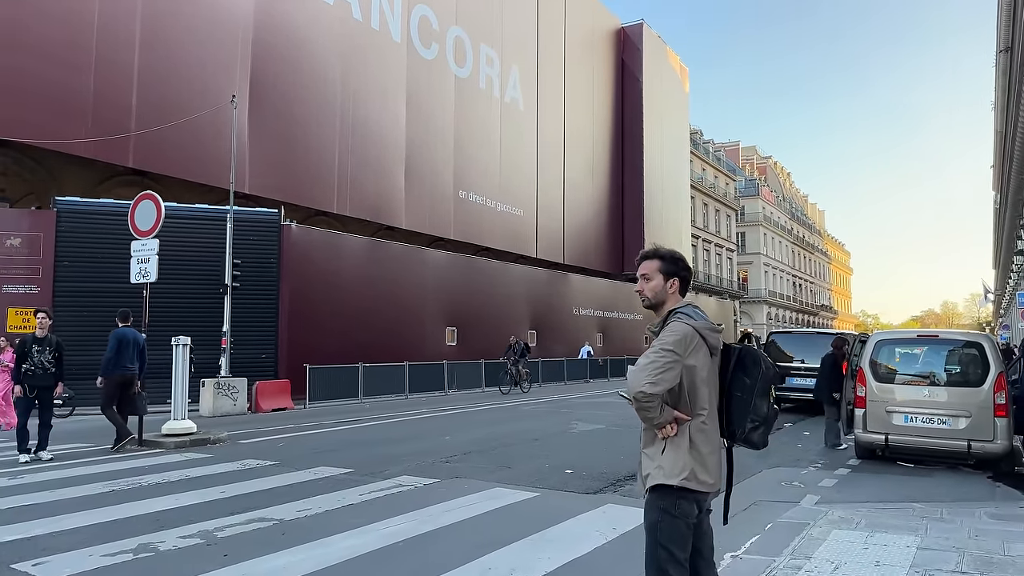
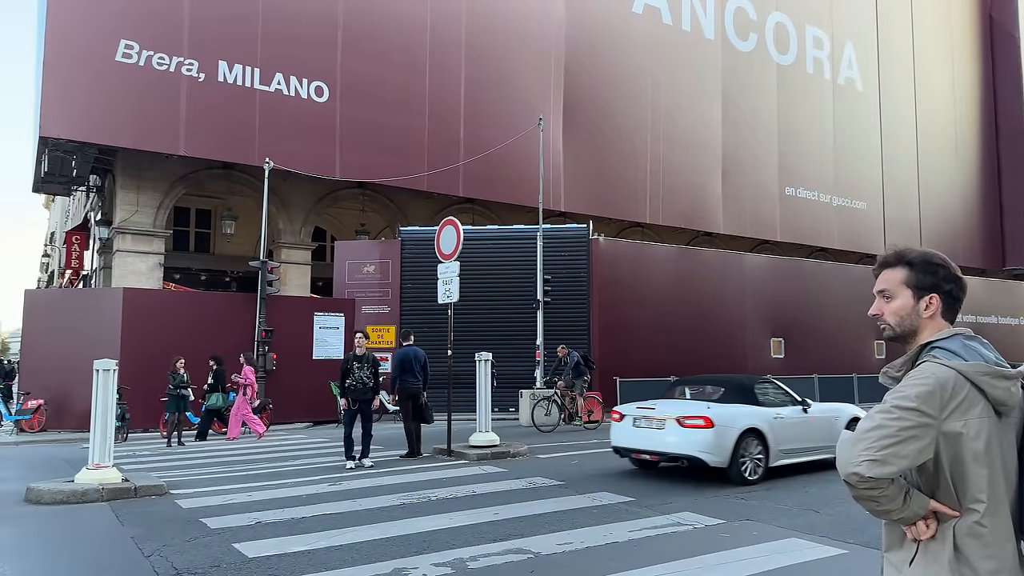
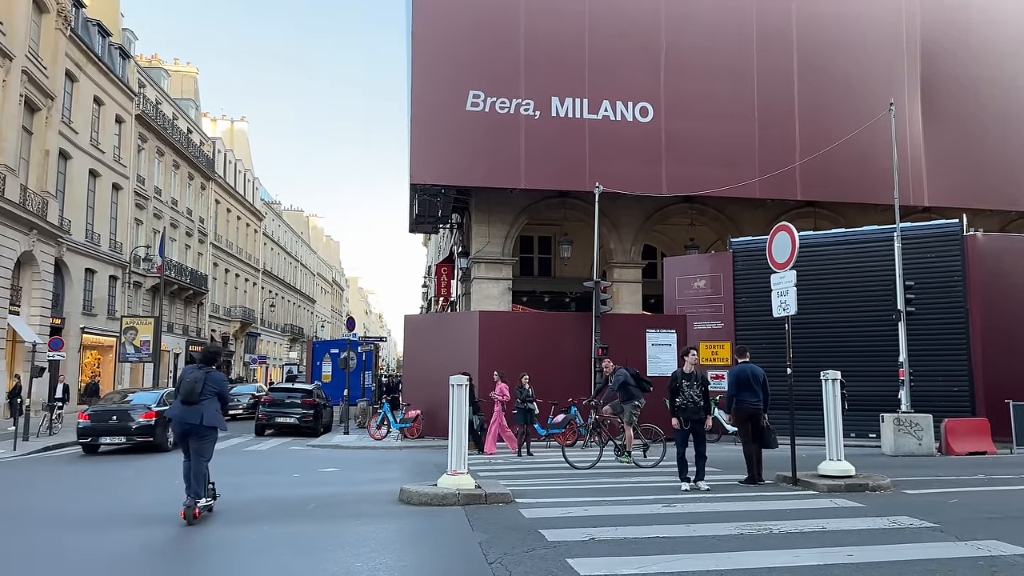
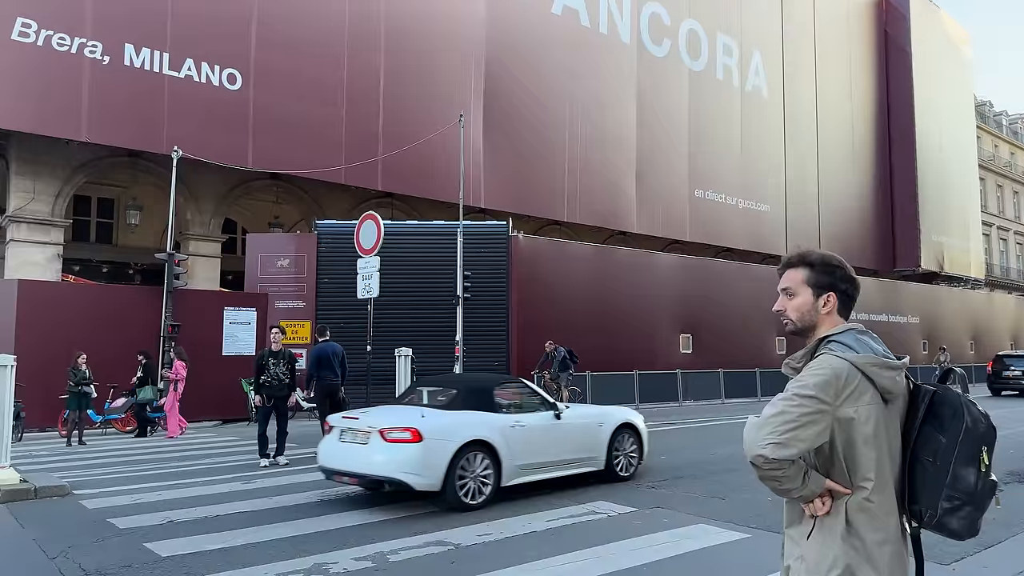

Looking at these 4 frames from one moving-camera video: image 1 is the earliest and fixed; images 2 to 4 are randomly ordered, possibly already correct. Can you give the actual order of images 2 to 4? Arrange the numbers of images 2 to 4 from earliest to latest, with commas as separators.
4, 2, 3
